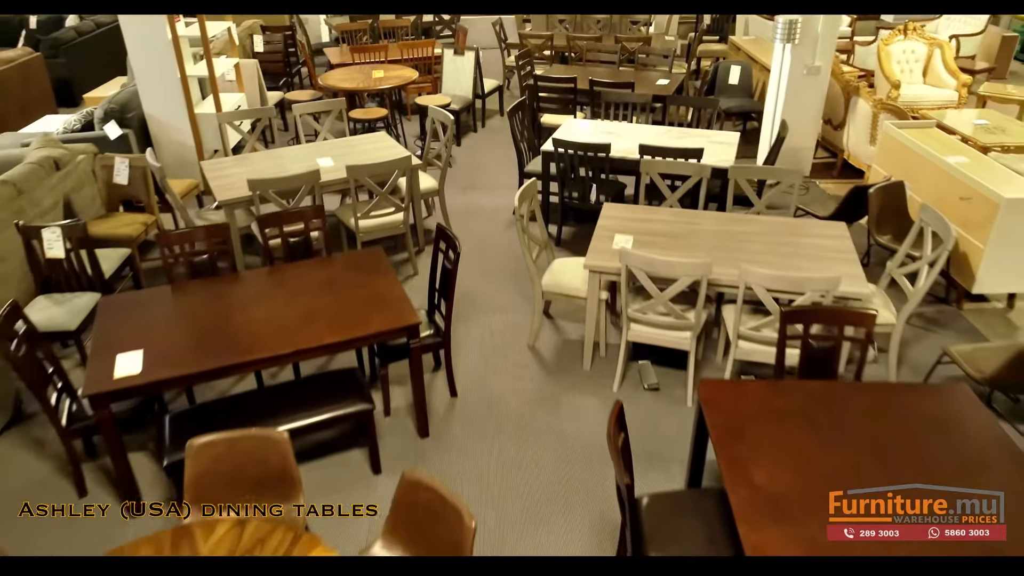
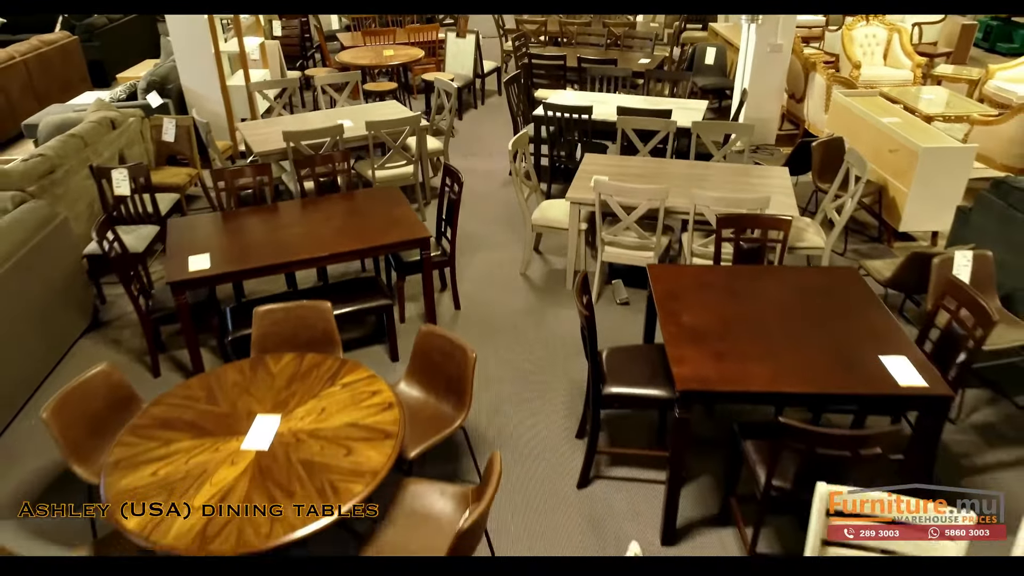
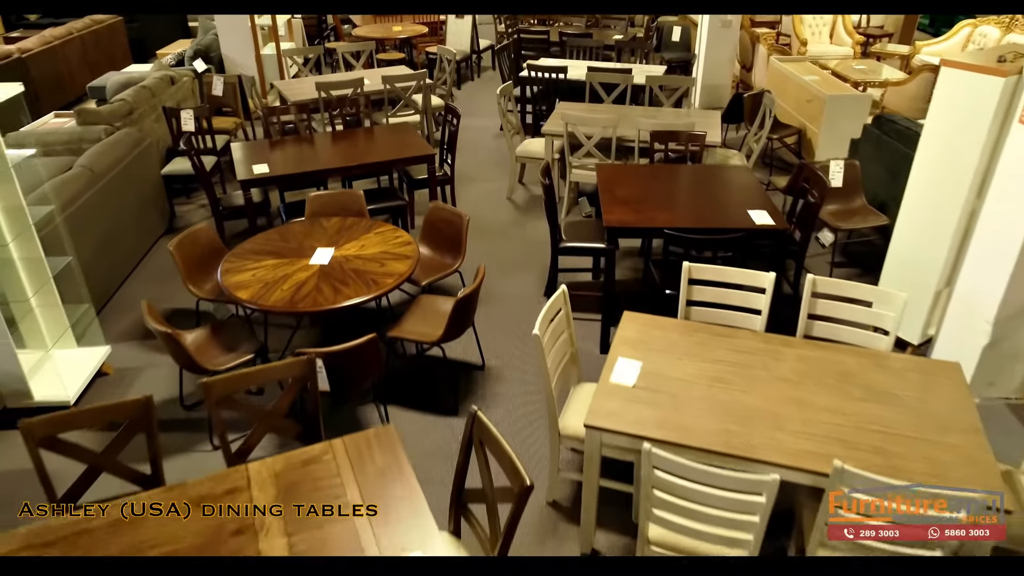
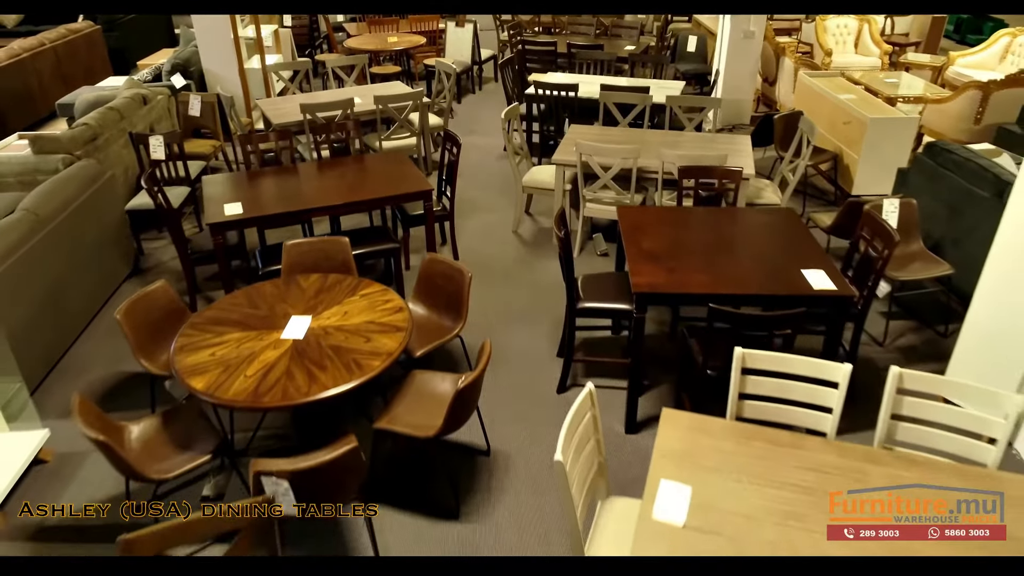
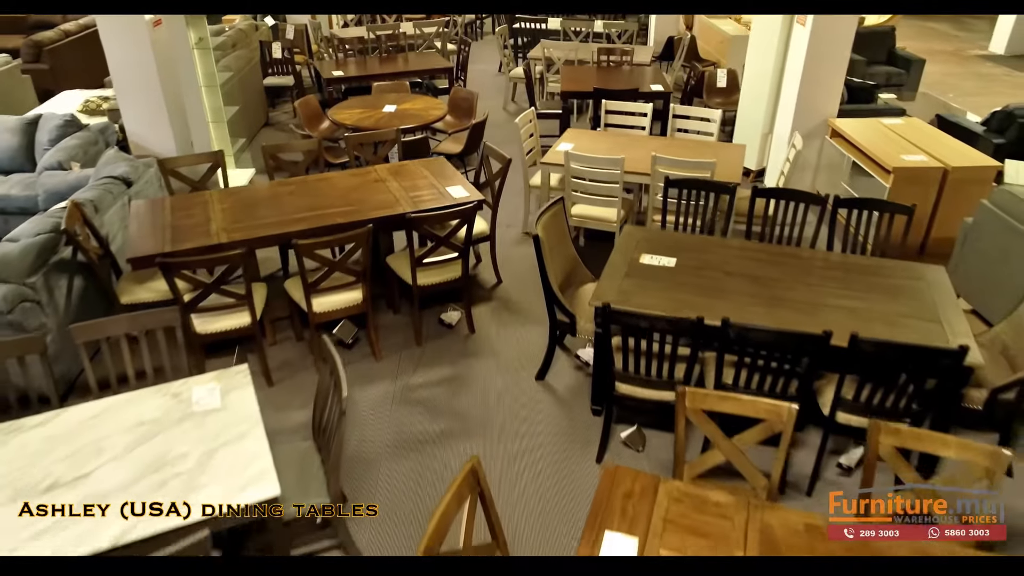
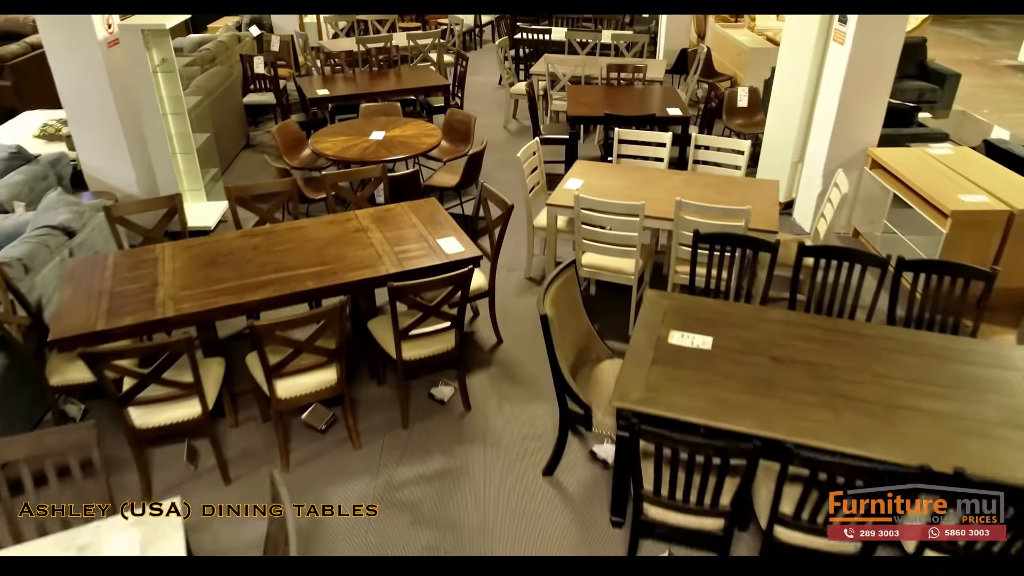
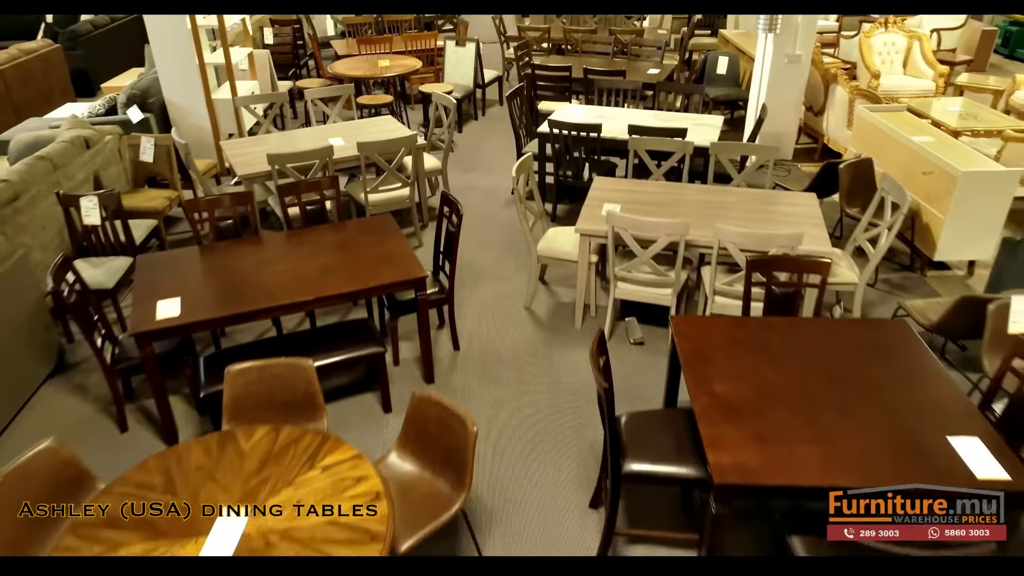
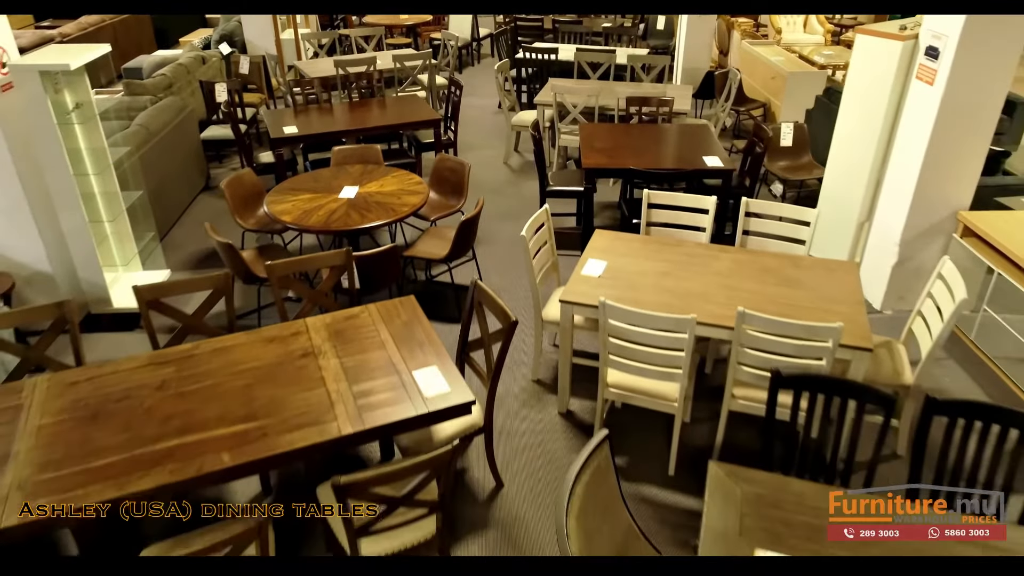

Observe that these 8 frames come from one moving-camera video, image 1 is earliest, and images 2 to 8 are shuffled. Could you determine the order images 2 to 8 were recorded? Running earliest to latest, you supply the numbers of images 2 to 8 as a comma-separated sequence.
7, 2, 4, 3, 8, 6, 5
